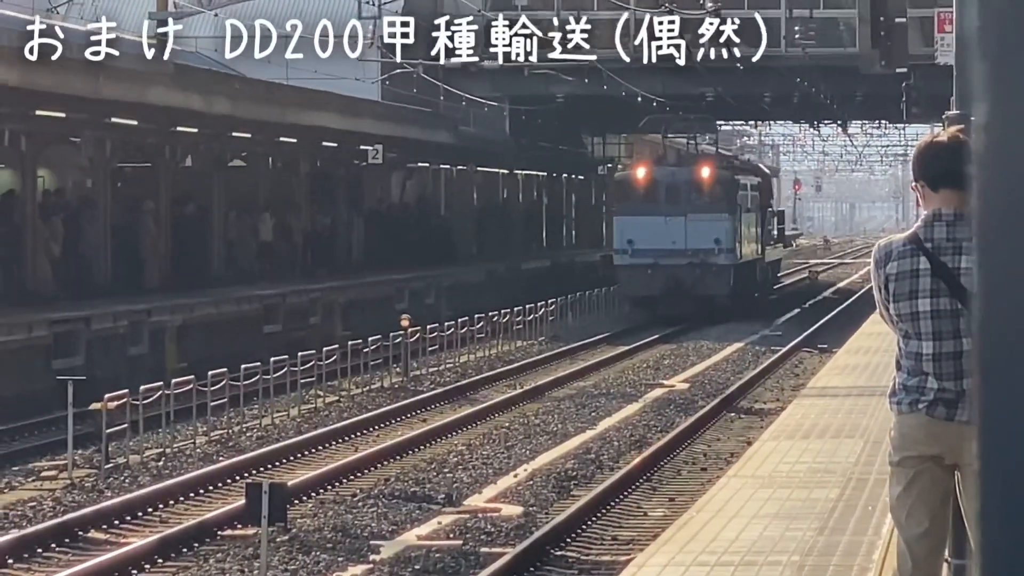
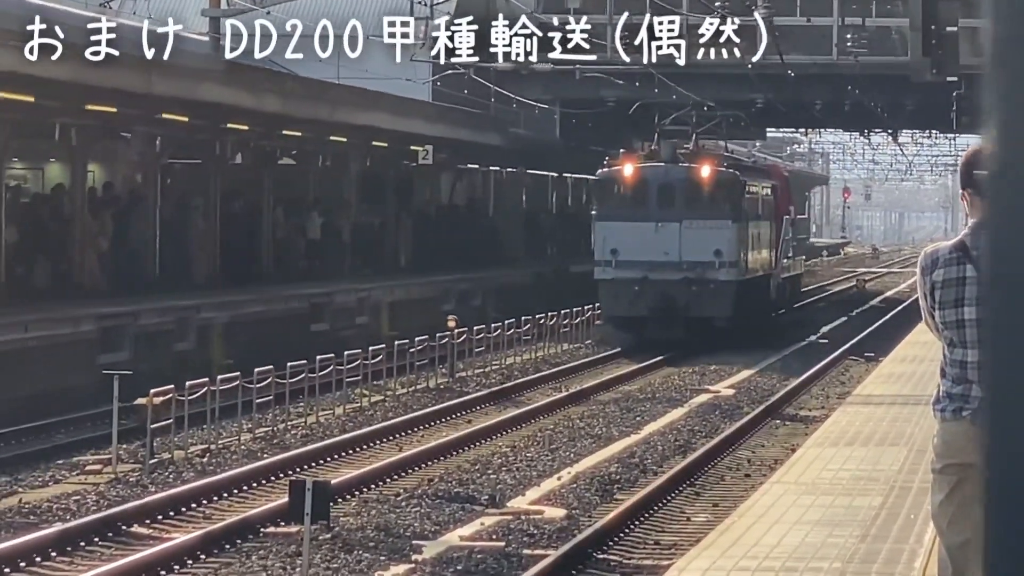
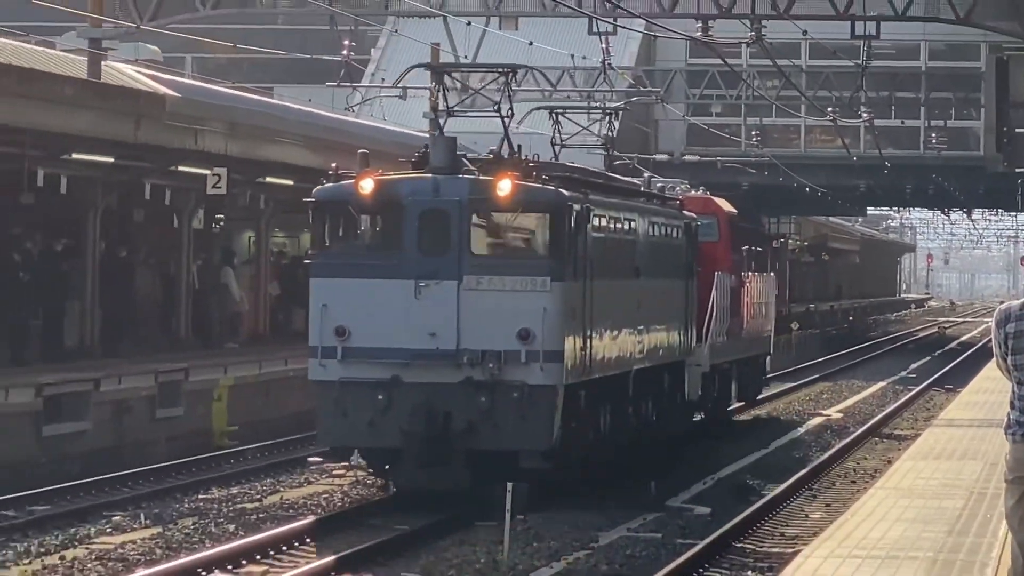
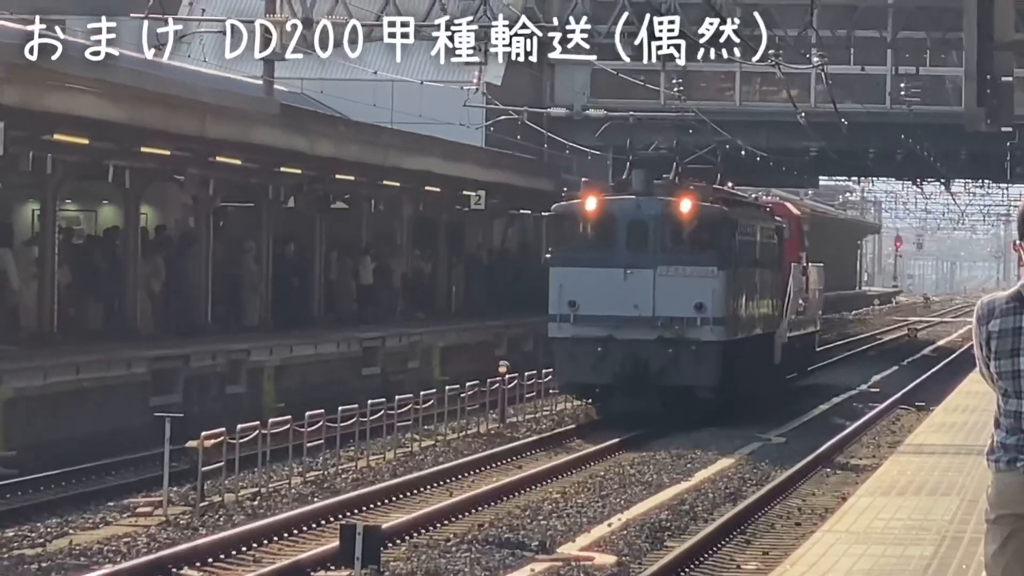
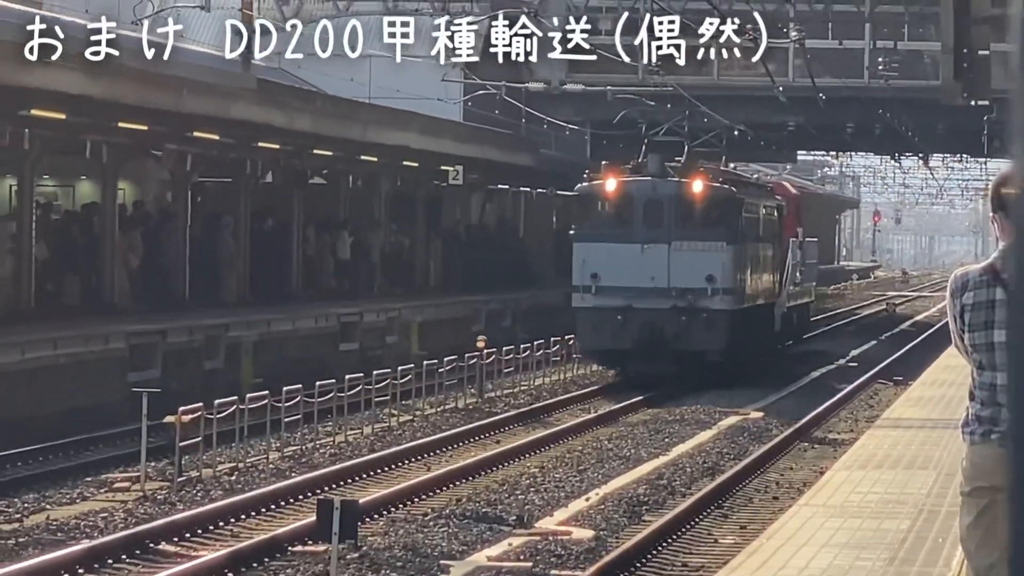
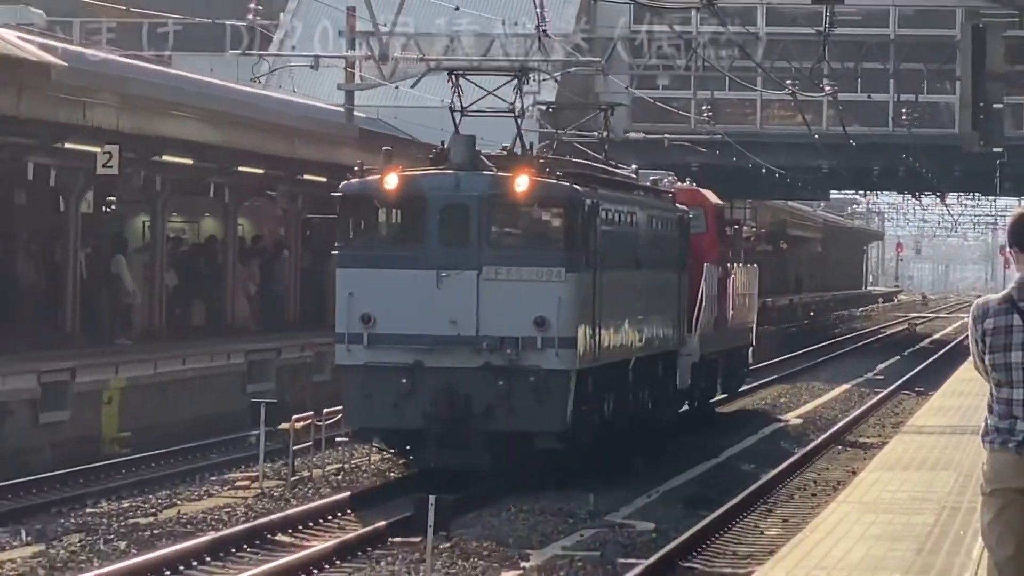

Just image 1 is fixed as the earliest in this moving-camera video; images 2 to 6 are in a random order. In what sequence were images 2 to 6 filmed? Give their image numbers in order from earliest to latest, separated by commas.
2, 5, 4, 6, 3
